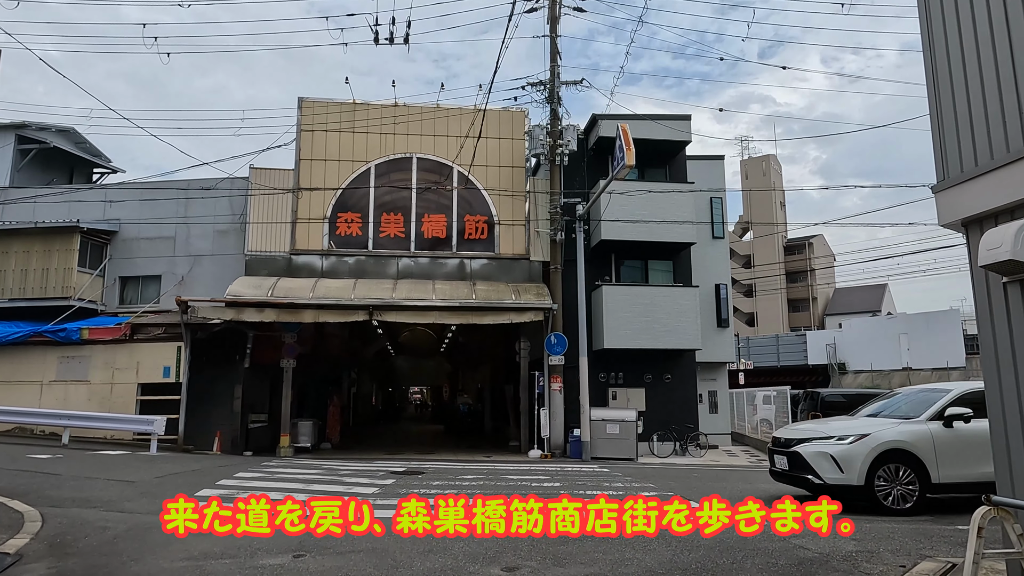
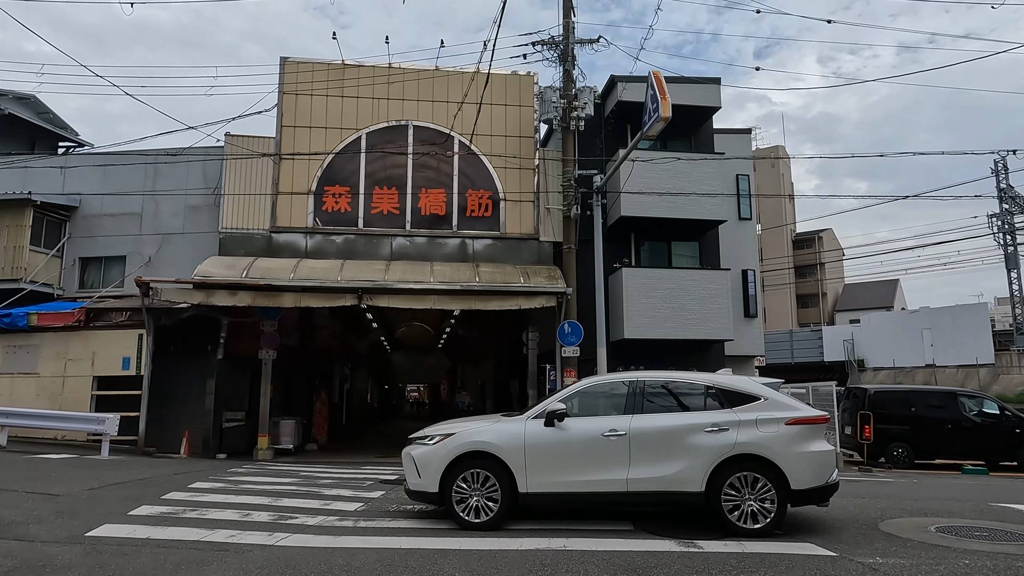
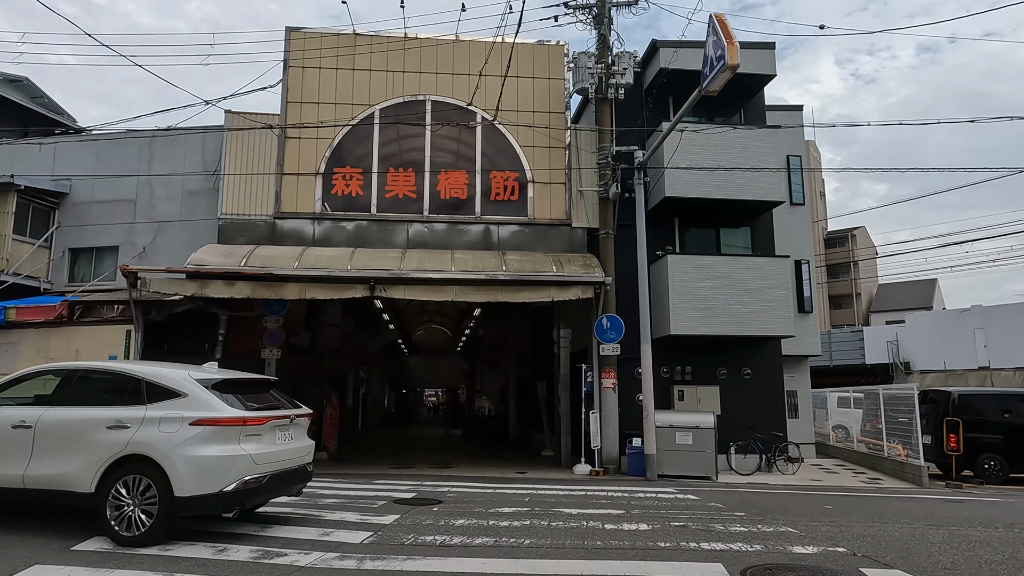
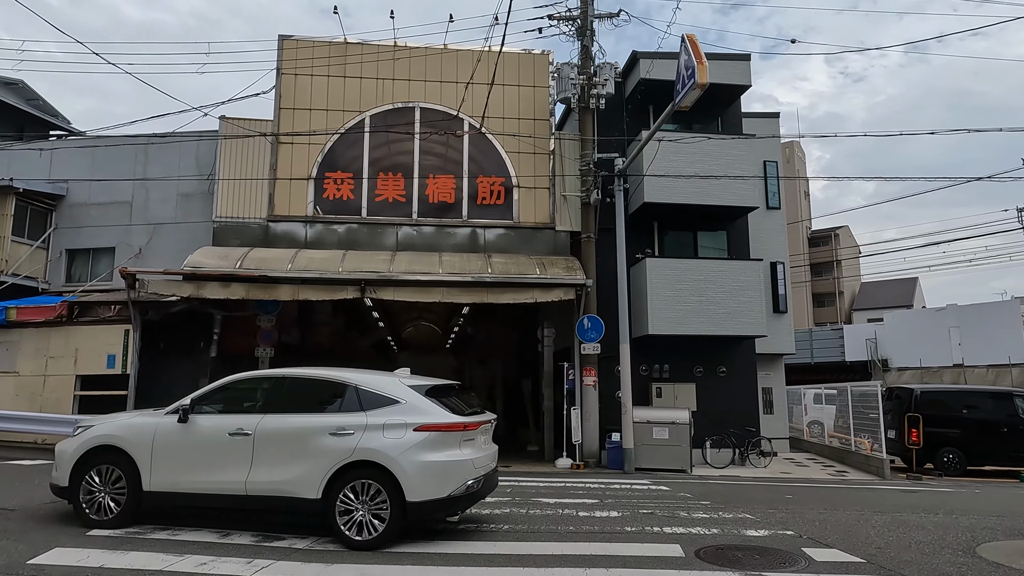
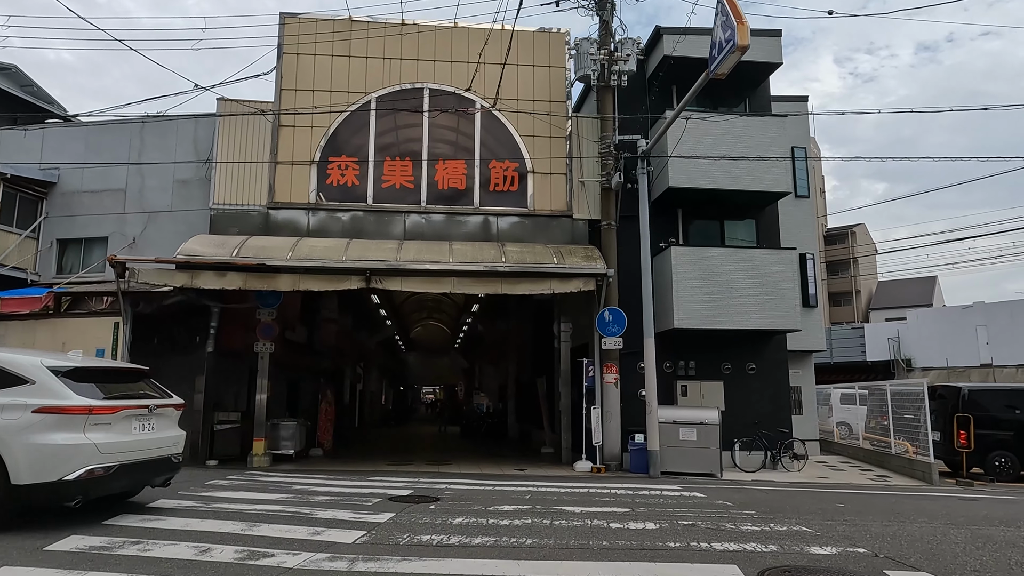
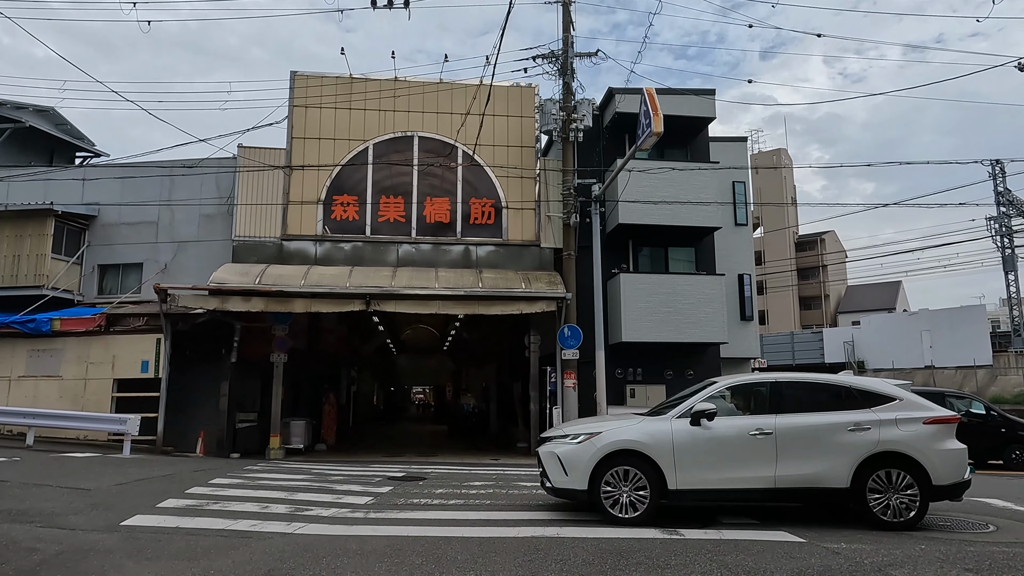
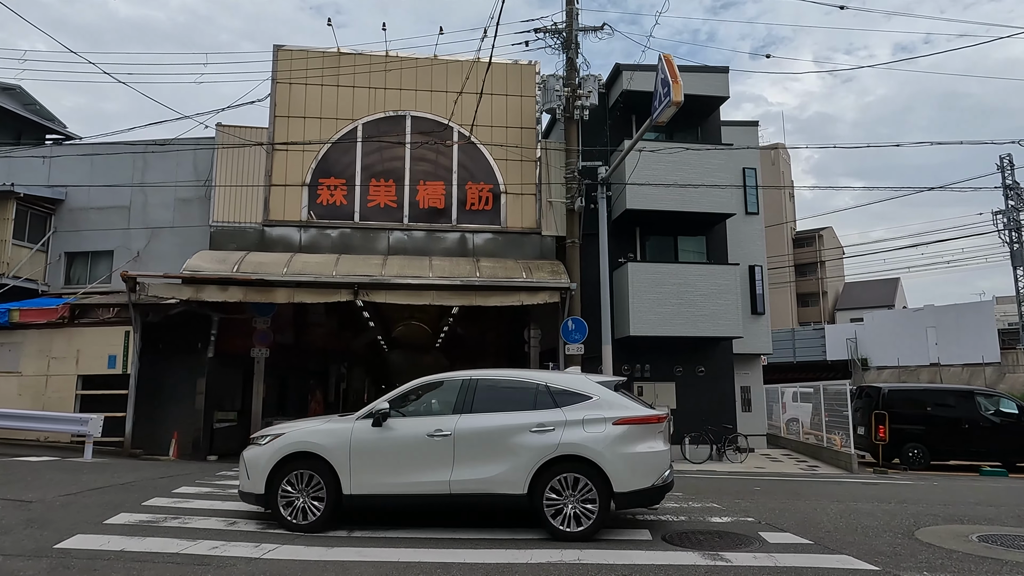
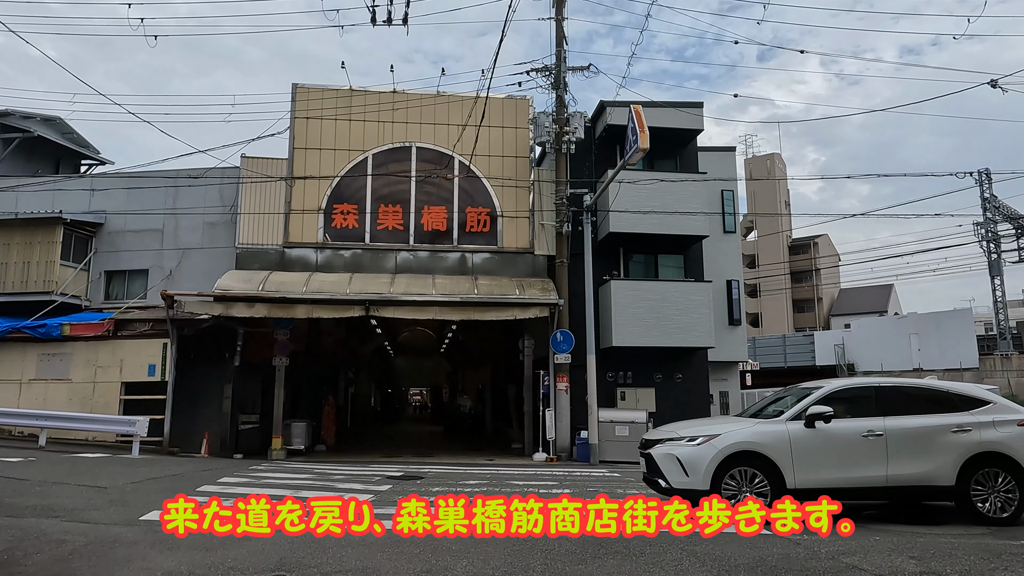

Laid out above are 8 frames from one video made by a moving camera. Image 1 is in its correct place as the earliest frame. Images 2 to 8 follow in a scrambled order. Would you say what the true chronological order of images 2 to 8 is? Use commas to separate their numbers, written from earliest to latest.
8, 6, 2, 7, 4, 3, 5
